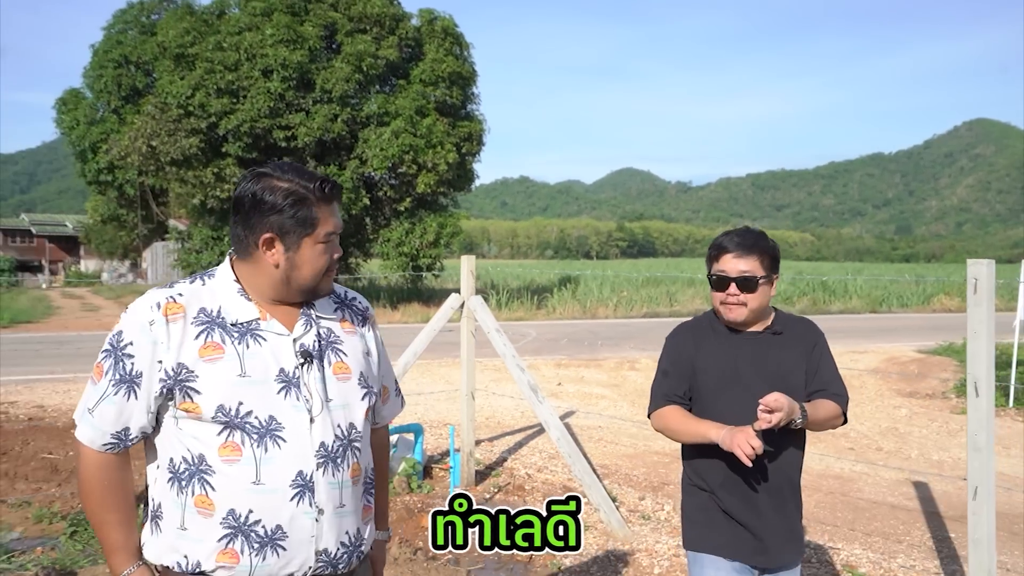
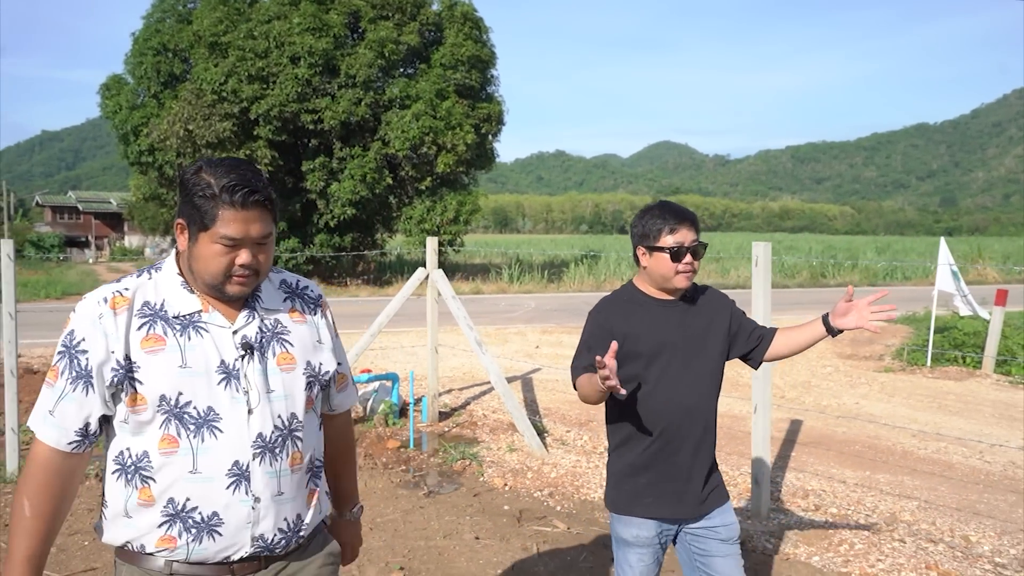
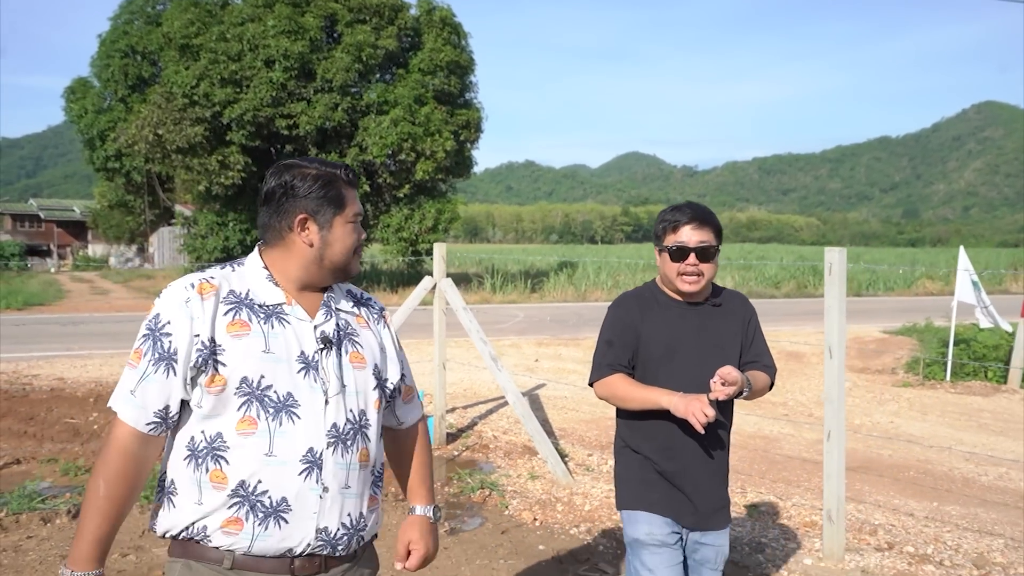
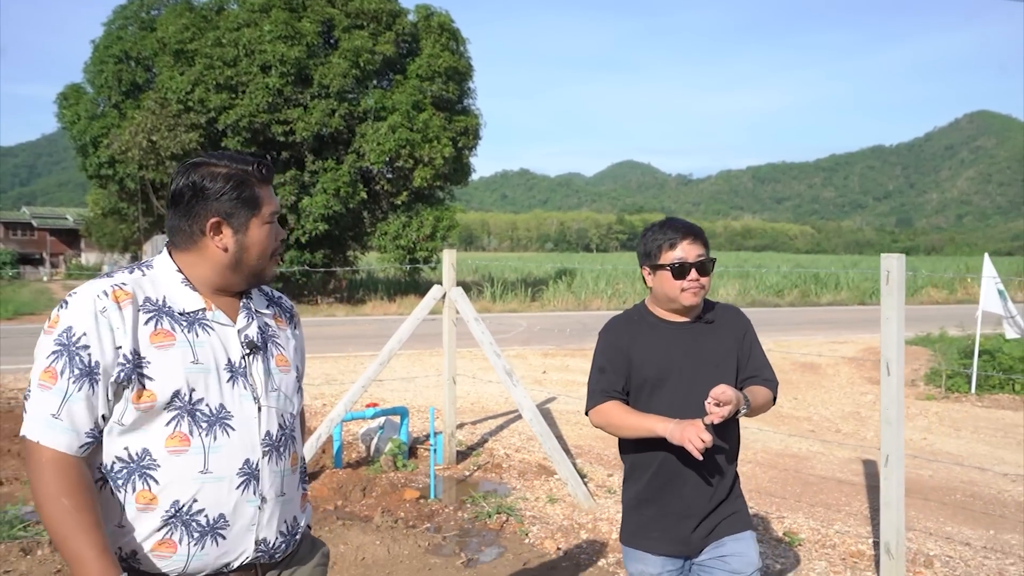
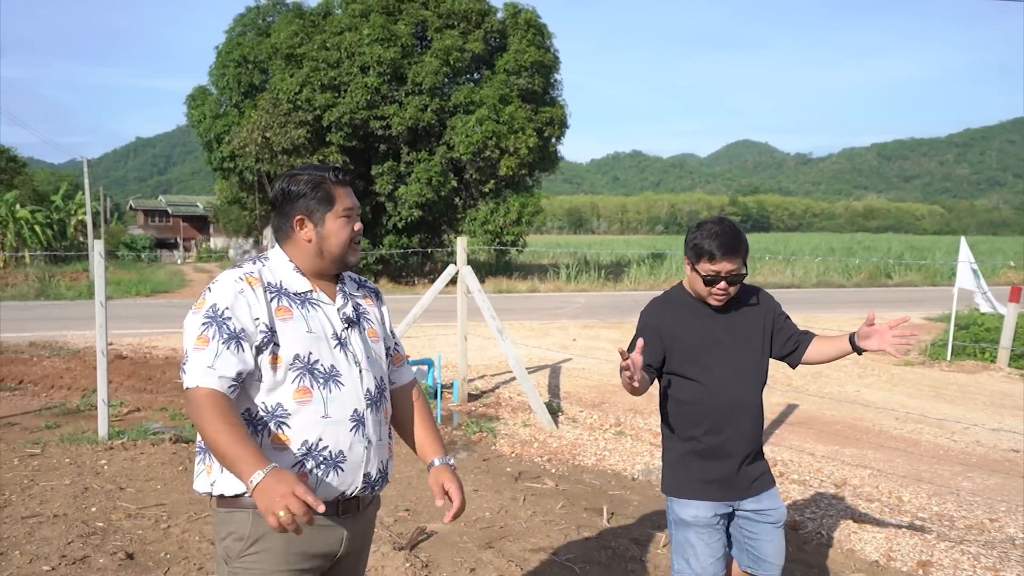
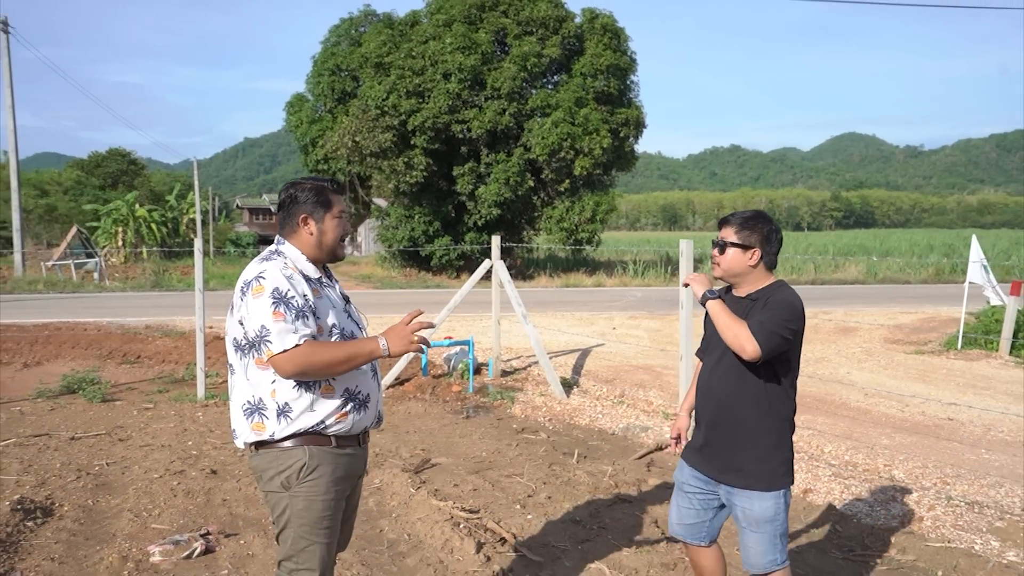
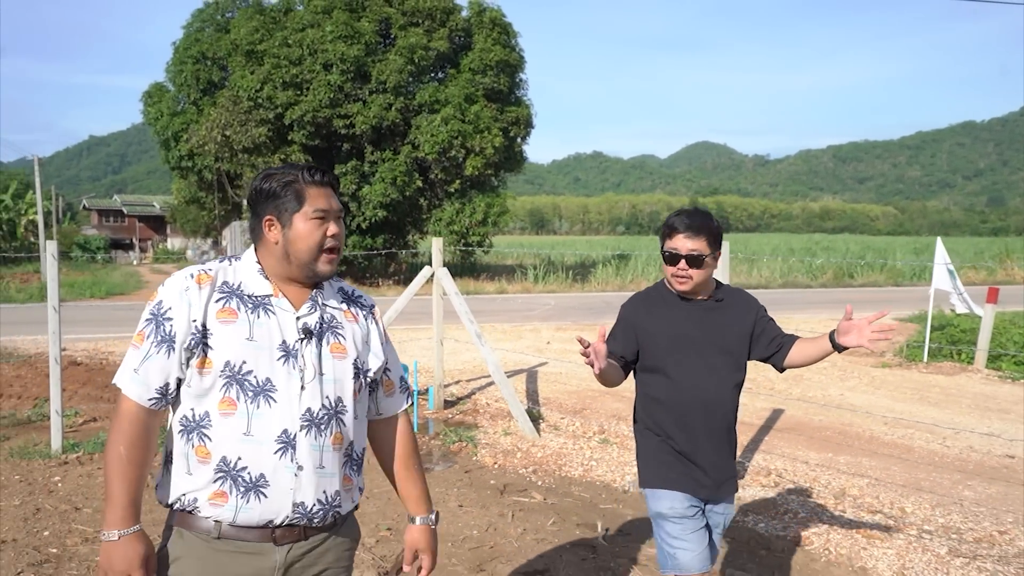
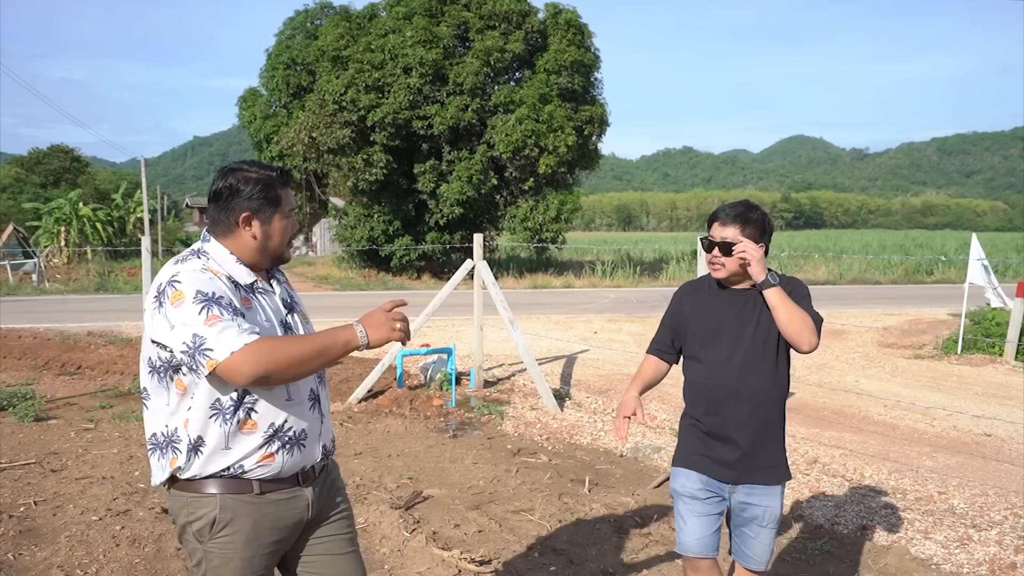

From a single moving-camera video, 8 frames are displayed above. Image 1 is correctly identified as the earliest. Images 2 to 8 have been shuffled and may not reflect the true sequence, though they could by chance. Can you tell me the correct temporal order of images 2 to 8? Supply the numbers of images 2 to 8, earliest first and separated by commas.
4, 3, 2, 7, 5, 8, 6
